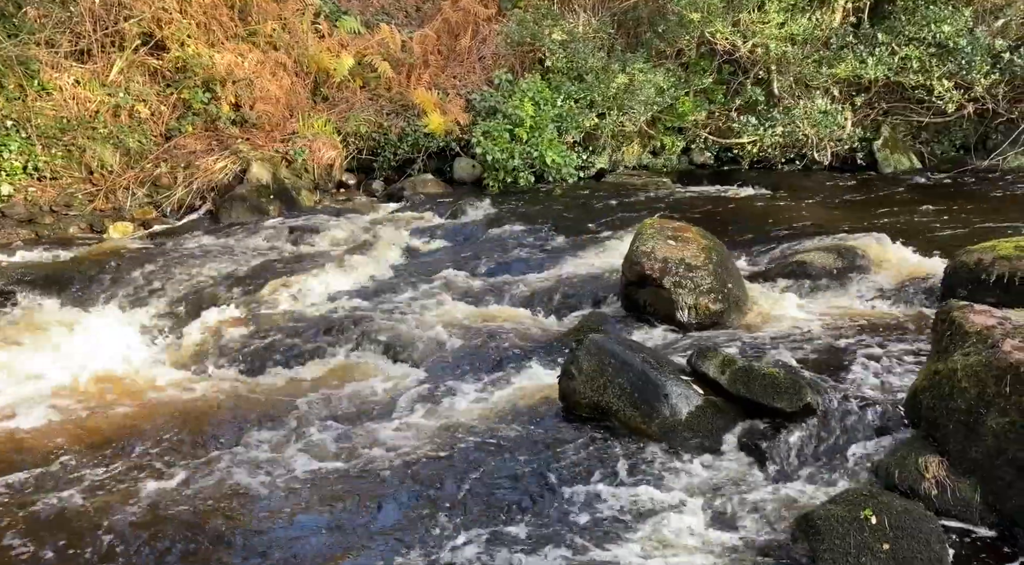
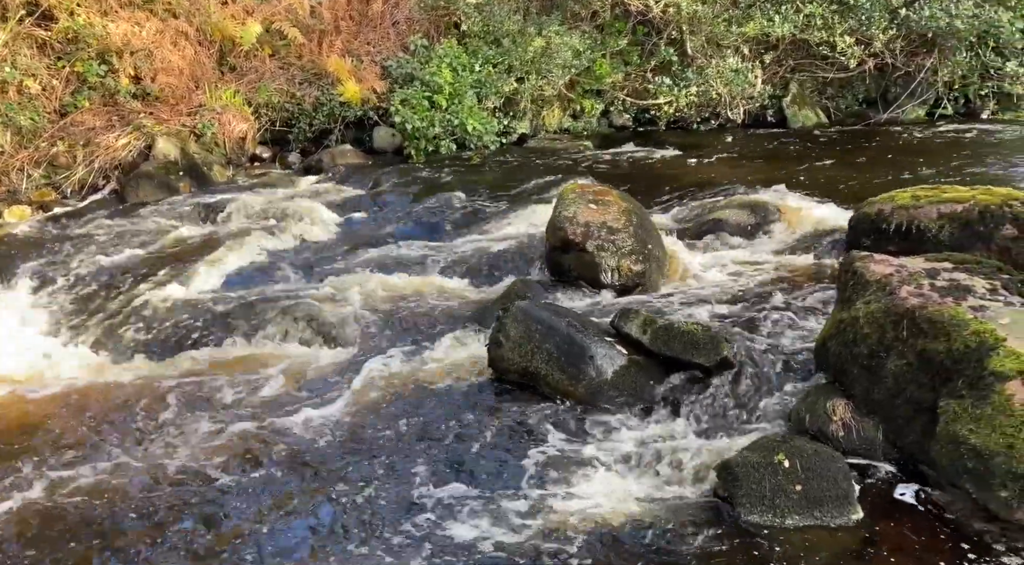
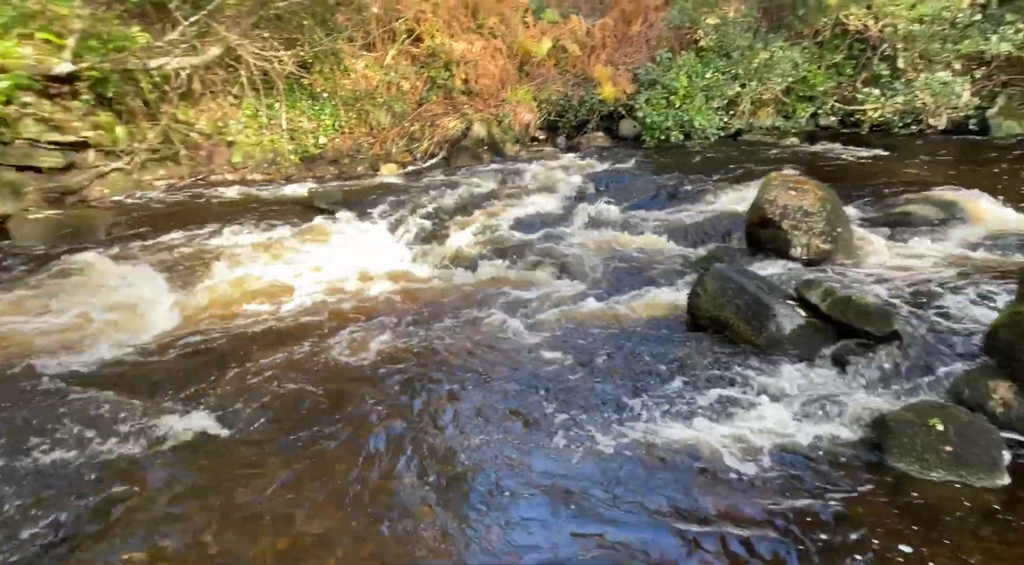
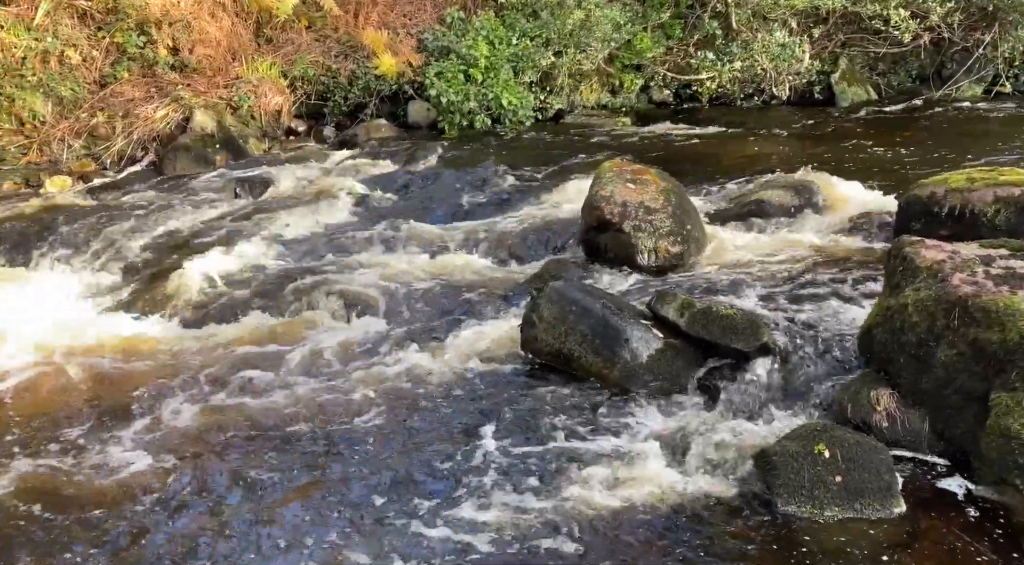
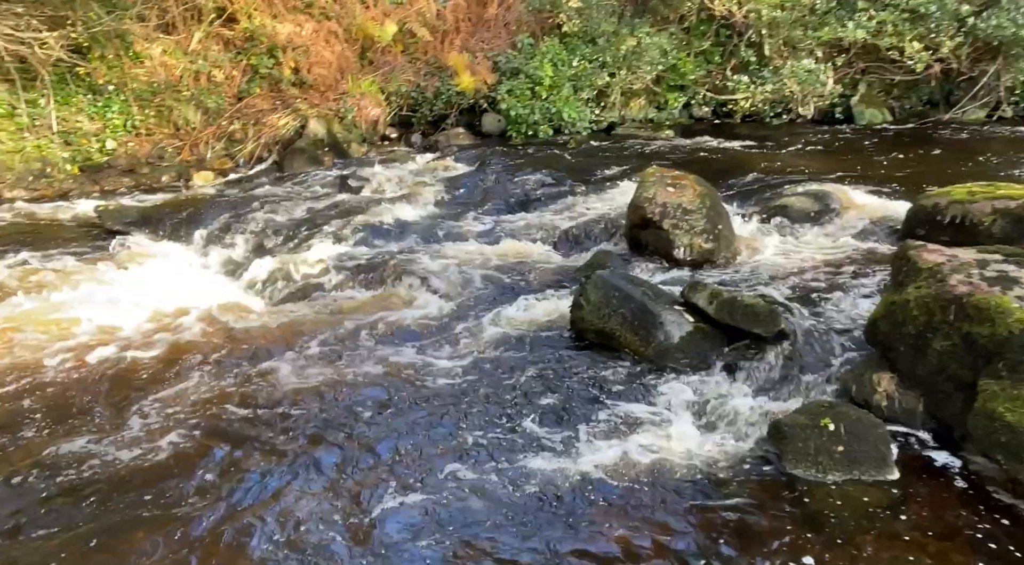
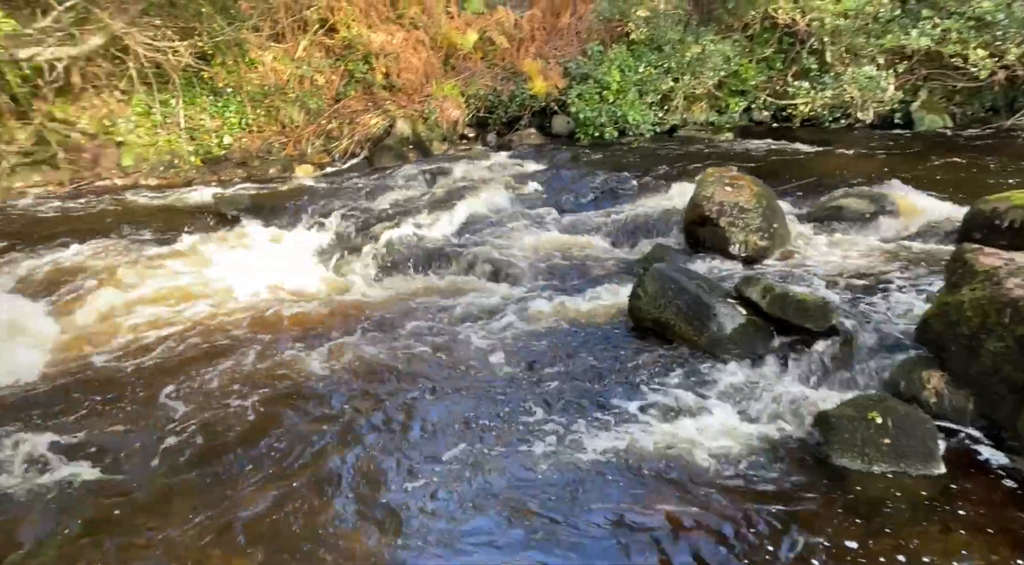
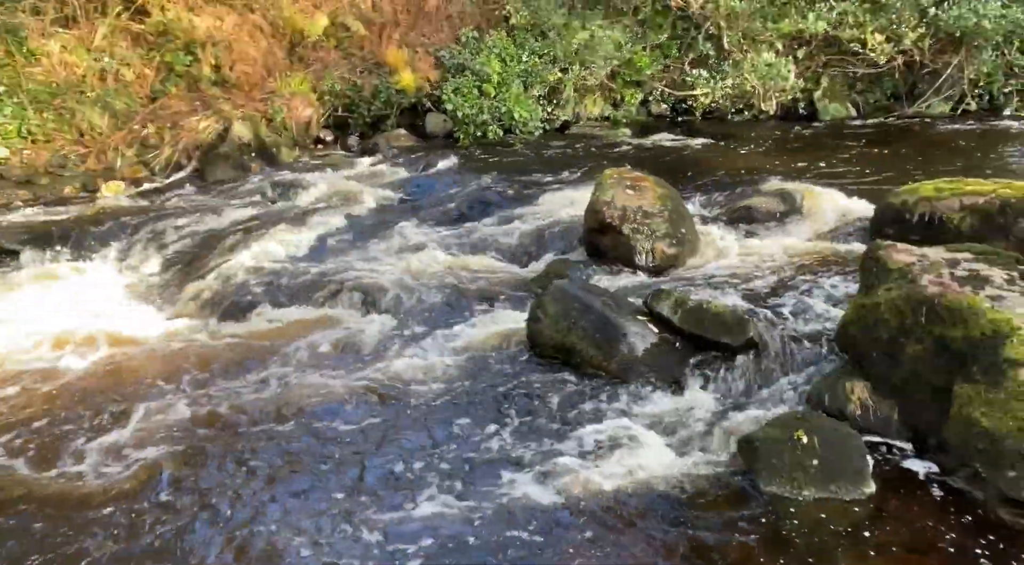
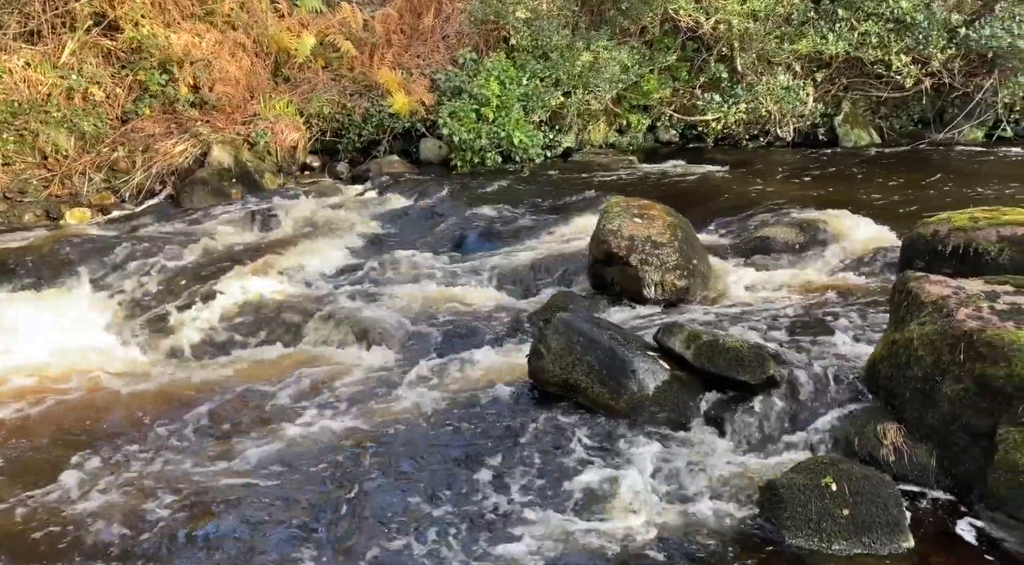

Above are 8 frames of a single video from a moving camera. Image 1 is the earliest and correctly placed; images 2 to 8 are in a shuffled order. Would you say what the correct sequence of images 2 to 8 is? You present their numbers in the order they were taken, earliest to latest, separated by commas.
8, 2, 4, 7, 5, 6, 3
